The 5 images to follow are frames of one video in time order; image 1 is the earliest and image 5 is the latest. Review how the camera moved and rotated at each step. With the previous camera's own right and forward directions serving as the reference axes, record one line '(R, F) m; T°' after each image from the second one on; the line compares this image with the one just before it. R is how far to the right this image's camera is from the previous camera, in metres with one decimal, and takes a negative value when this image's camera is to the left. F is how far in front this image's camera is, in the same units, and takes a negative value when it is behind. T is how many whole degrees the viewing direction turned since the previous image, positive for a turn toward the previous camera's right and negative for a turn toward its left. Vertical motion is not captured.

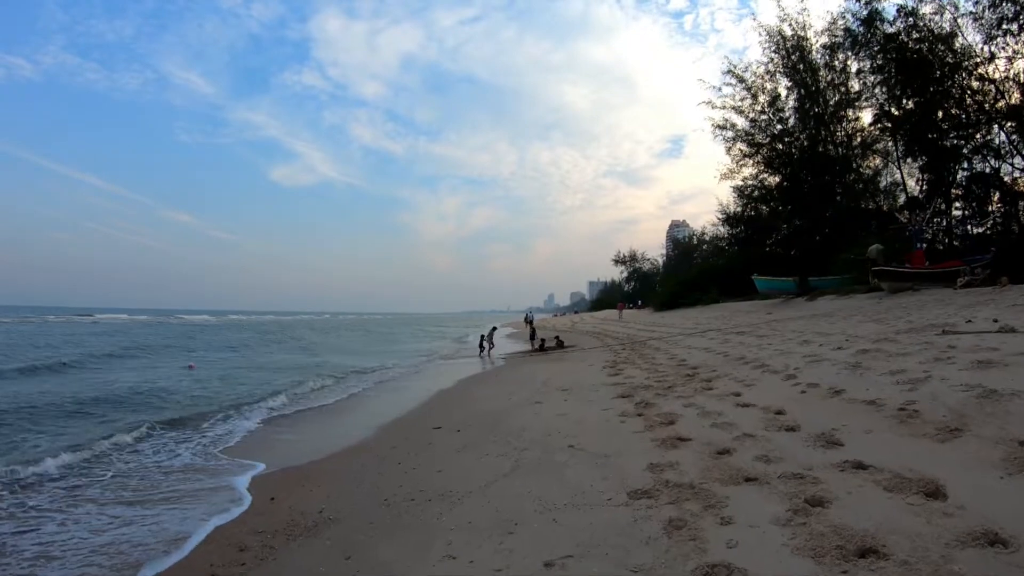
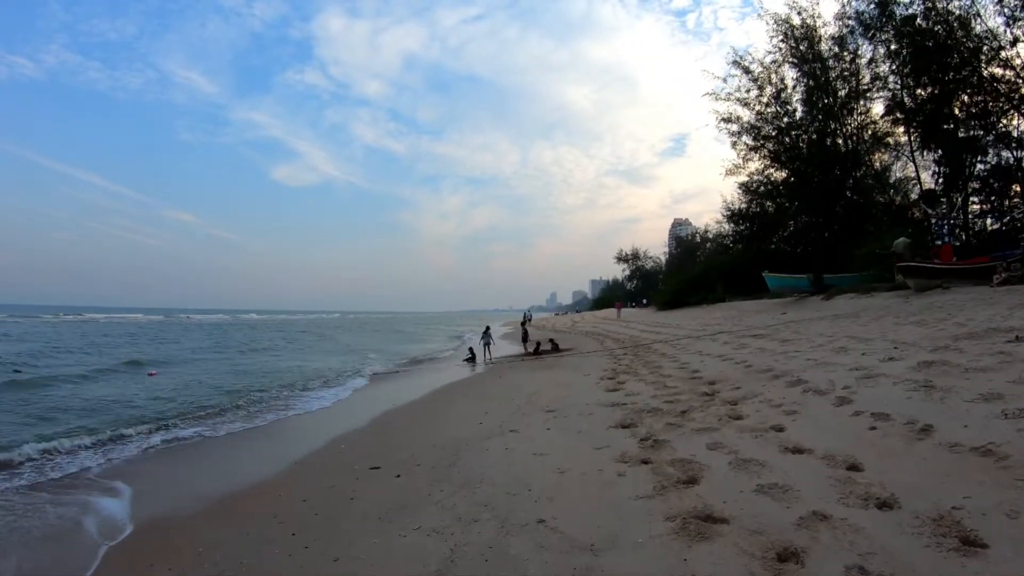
(+0.4, +1.7) m; 0°
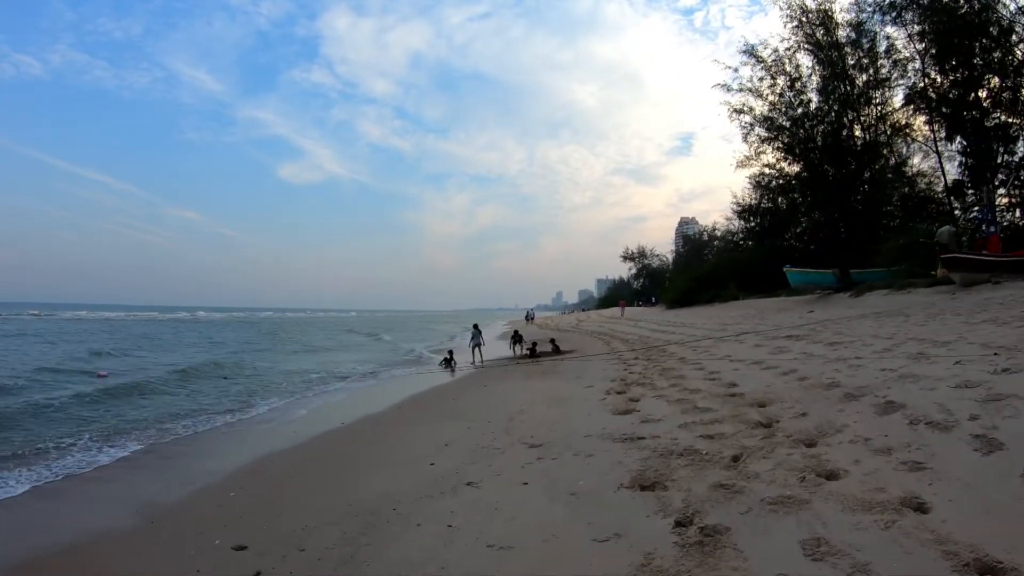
(+0.3, +1.9) m; -1°
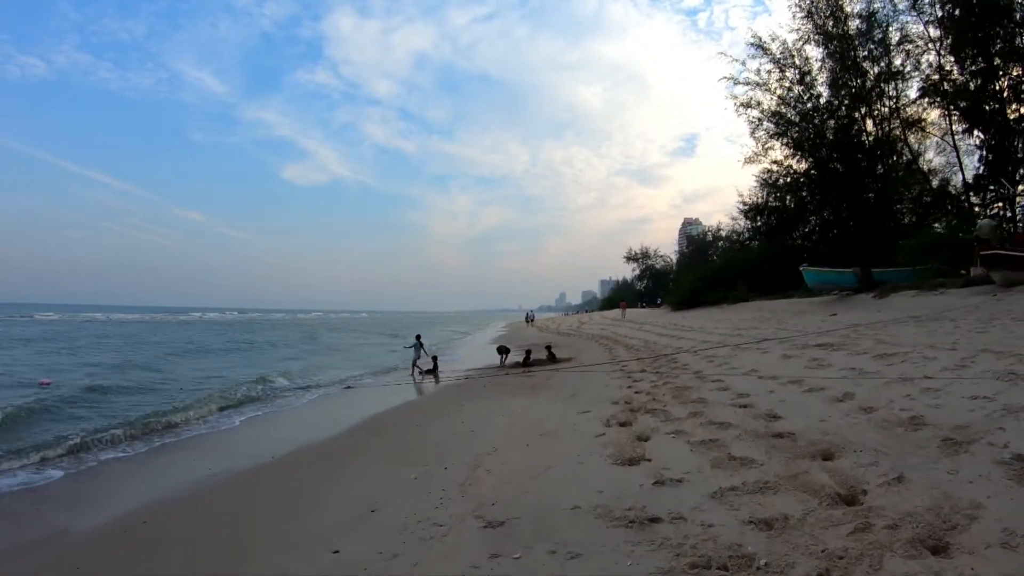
(+0.3, +1.5) m; 0°
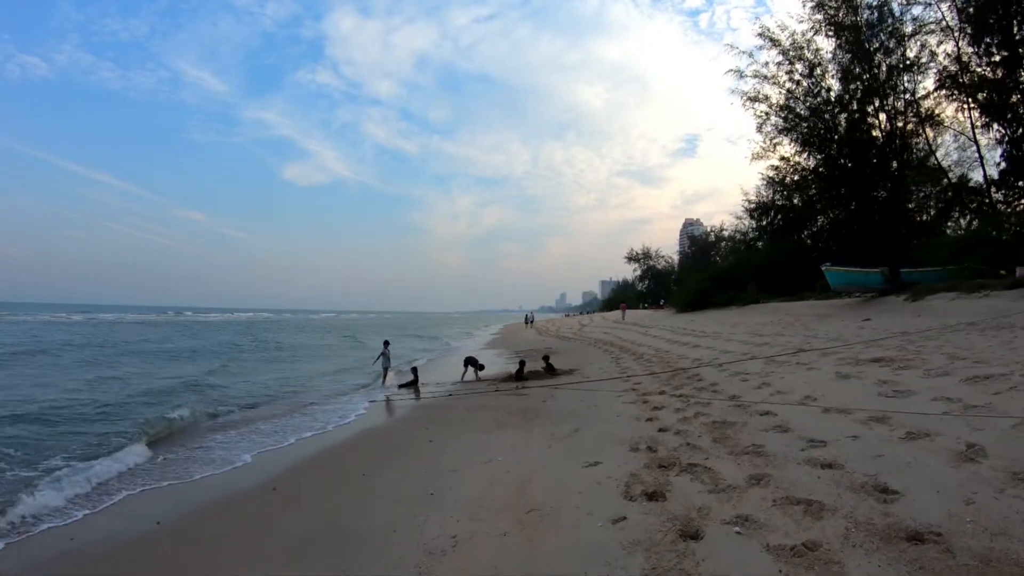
(+0.2, +1.6) m; 0°
